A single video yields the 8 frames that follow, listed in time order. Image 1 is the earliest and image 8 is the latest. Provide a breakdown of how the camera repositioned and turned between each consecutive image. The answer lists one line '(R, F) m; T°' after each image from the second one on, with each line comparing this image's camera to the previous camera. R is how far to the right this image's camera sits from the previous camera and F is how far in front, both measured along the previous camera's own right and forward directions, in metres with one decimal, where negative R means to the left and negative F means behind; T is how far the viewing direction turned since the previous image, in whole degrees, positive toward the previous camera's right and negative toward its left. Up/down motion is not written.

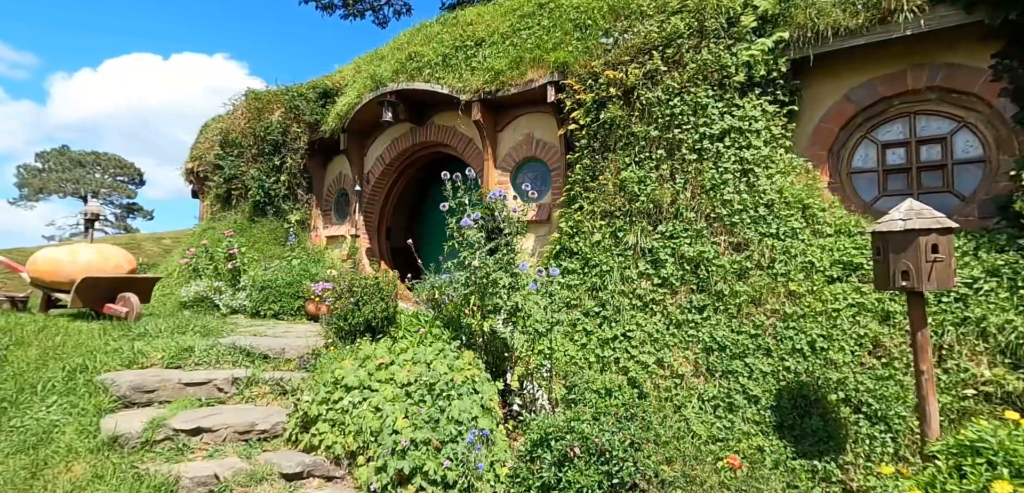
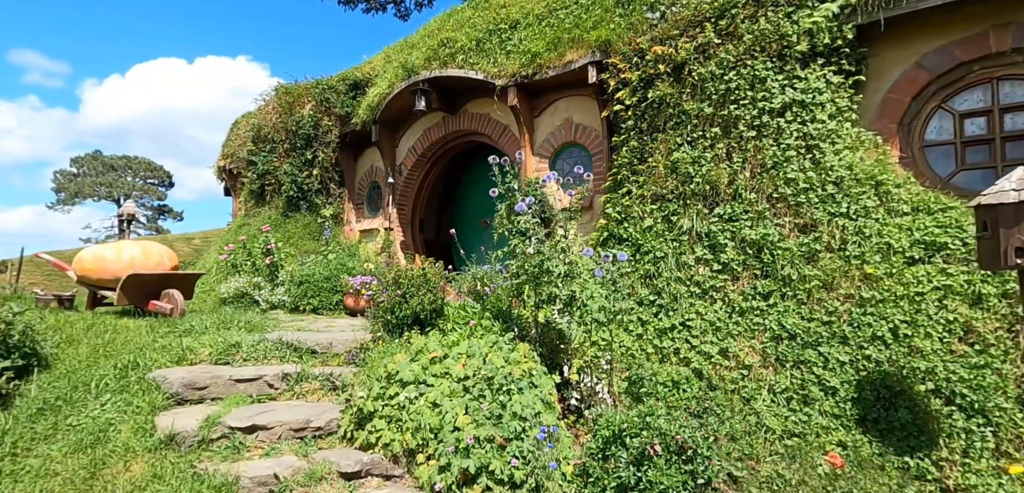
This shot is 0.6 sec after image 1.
(-0.2, +0.2) m; -2°
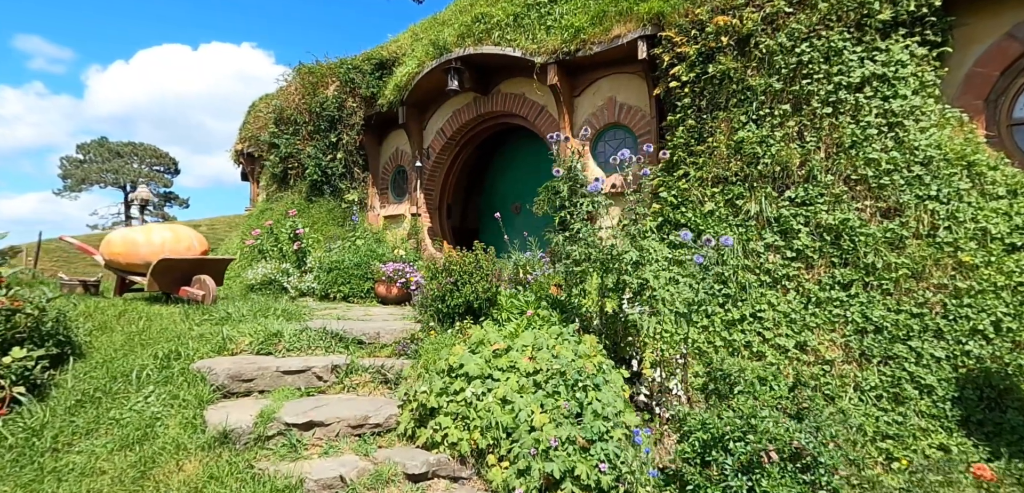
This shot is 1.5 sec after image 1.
(-0.4, +0.2) m; -1°
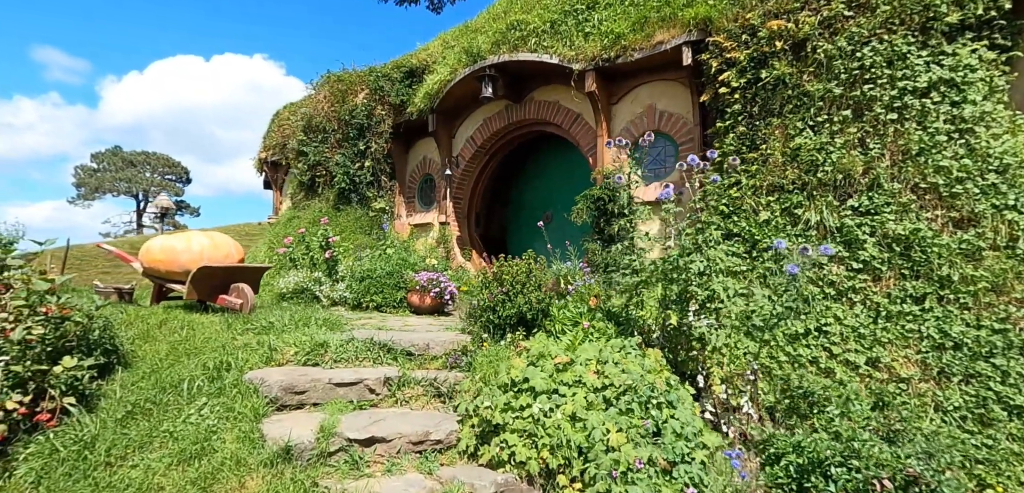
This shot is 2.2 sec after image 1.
(-0.3, +0.1) m; -1°
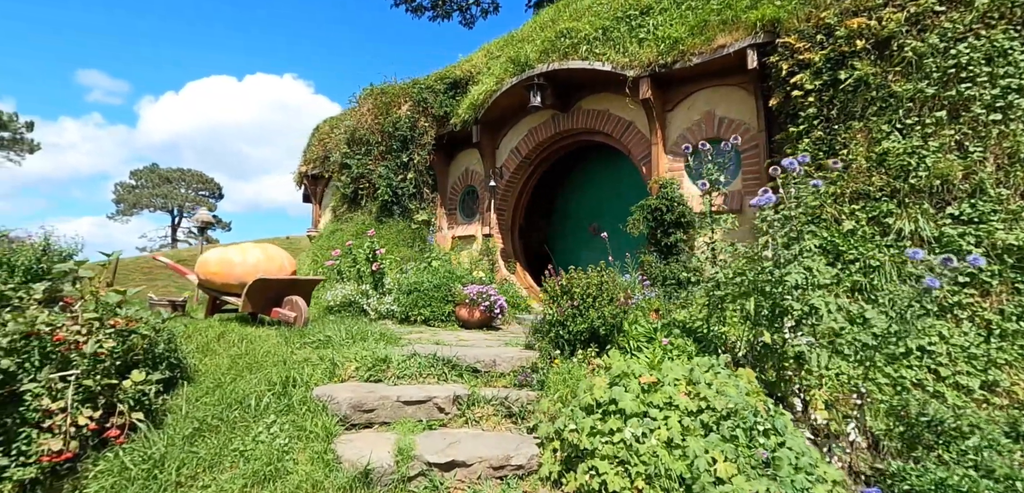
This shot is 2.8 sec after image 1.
(-0.3, +0.2) m; -3°
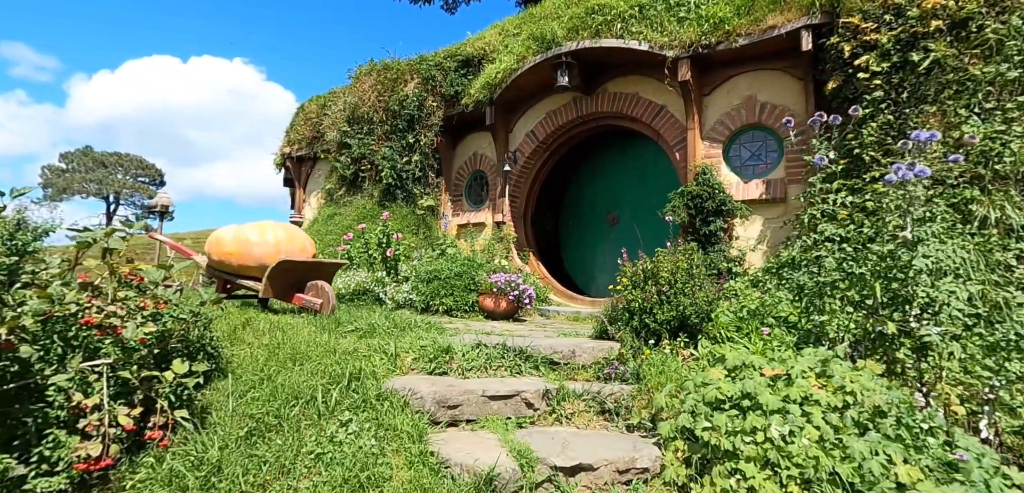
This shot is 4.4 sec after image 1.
(-0.7, +0.4) m; +4°
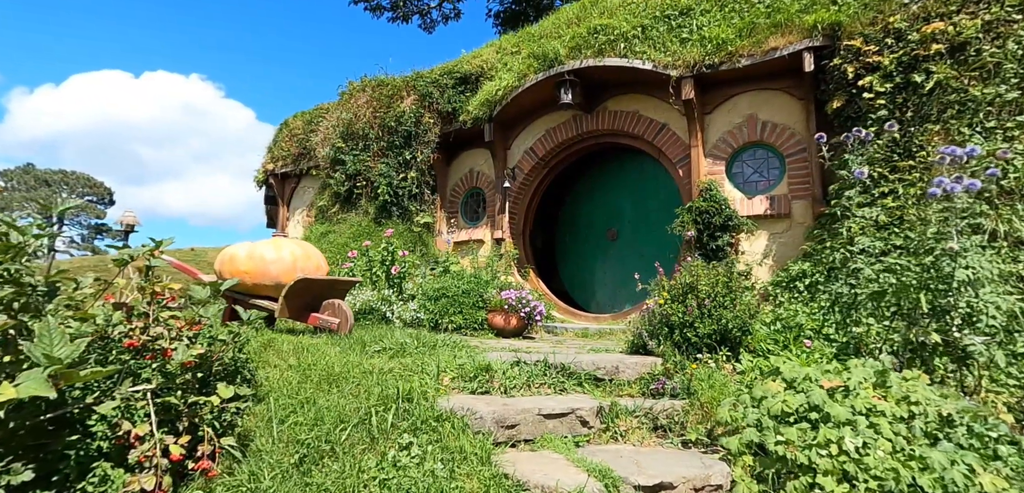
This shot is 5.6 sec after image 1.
(-0.4, +0.1) m; +3°
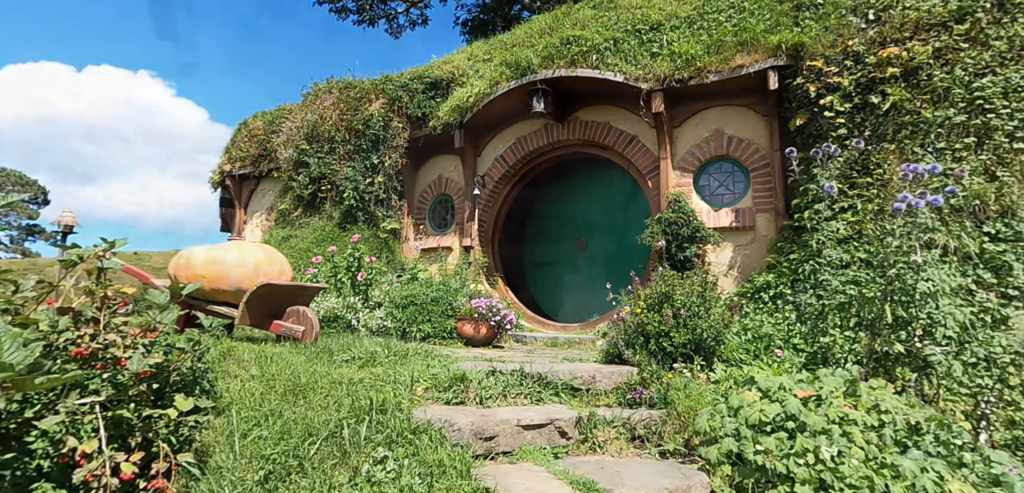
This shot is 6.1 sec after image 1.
(-0.1, +0.1) m; +4°
